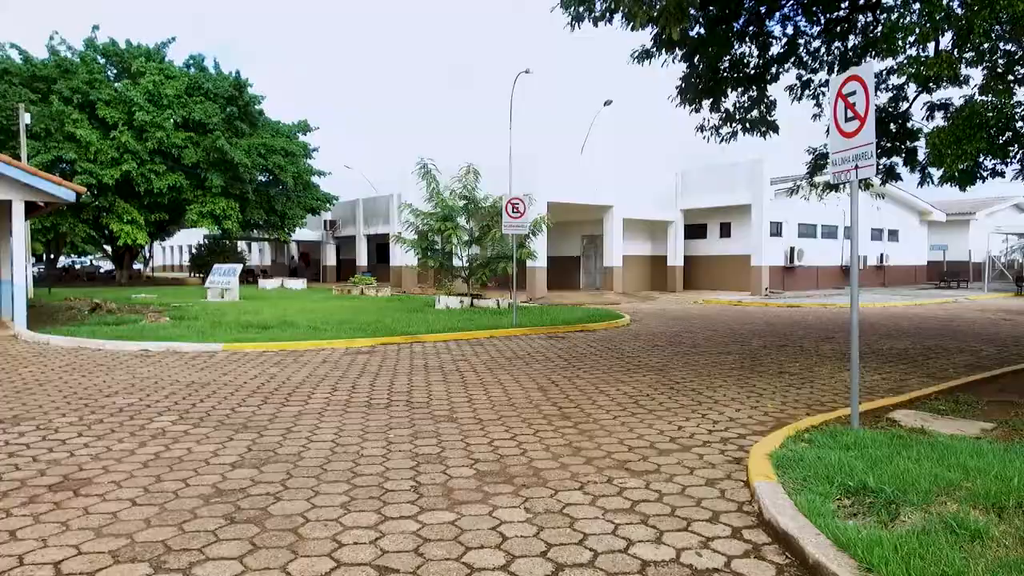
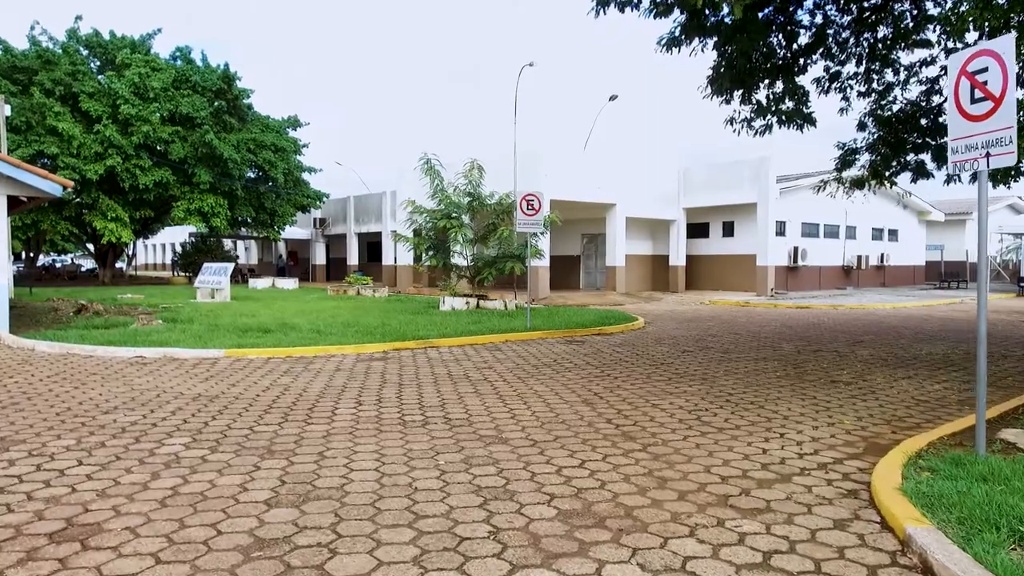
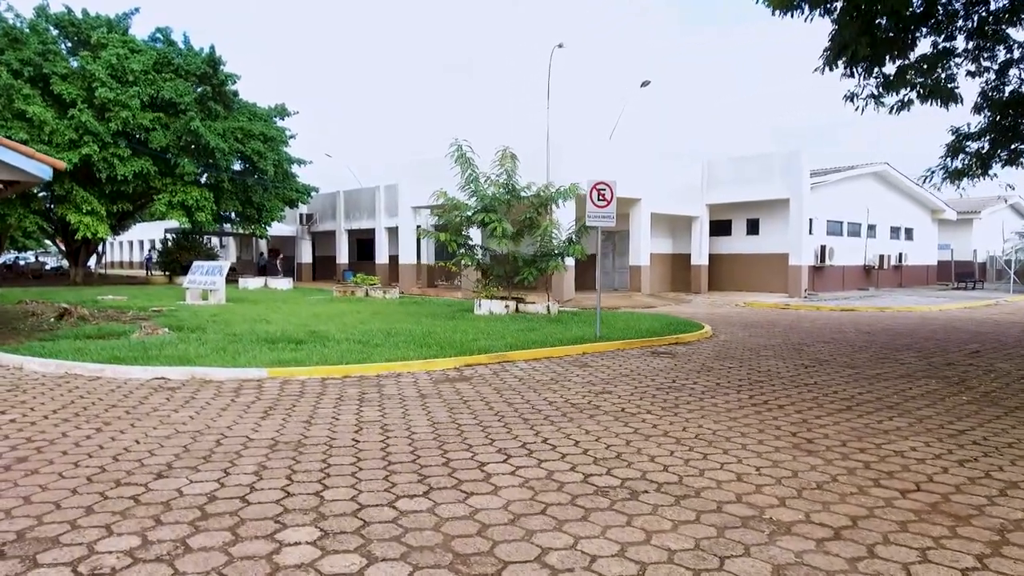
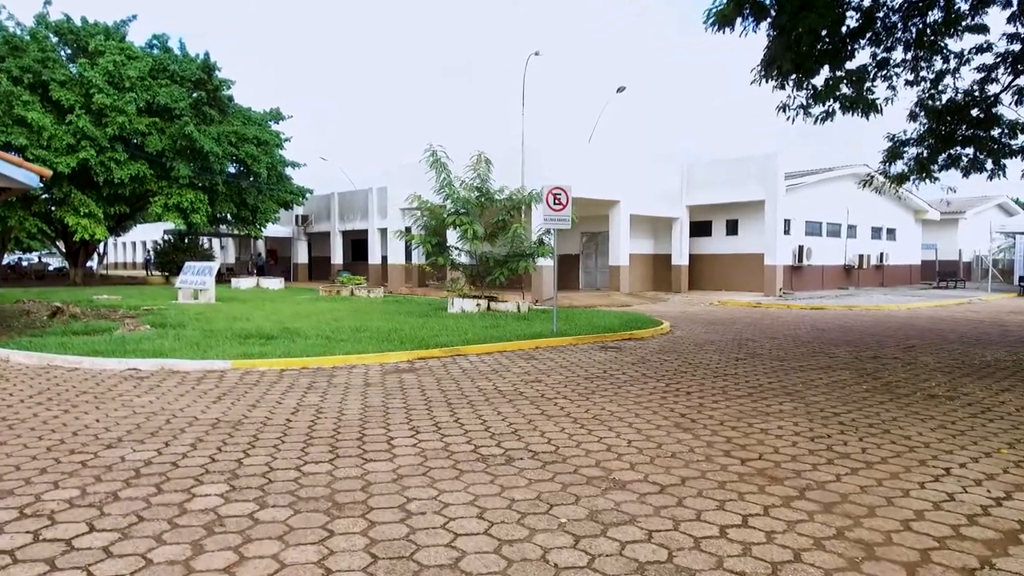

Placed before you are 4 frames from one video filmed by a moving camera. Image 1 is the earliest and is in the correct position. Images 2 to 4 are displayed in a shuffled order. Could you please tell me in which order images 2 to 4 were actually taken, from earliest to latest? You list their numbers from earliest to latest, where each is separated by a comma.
2, 4, 3
